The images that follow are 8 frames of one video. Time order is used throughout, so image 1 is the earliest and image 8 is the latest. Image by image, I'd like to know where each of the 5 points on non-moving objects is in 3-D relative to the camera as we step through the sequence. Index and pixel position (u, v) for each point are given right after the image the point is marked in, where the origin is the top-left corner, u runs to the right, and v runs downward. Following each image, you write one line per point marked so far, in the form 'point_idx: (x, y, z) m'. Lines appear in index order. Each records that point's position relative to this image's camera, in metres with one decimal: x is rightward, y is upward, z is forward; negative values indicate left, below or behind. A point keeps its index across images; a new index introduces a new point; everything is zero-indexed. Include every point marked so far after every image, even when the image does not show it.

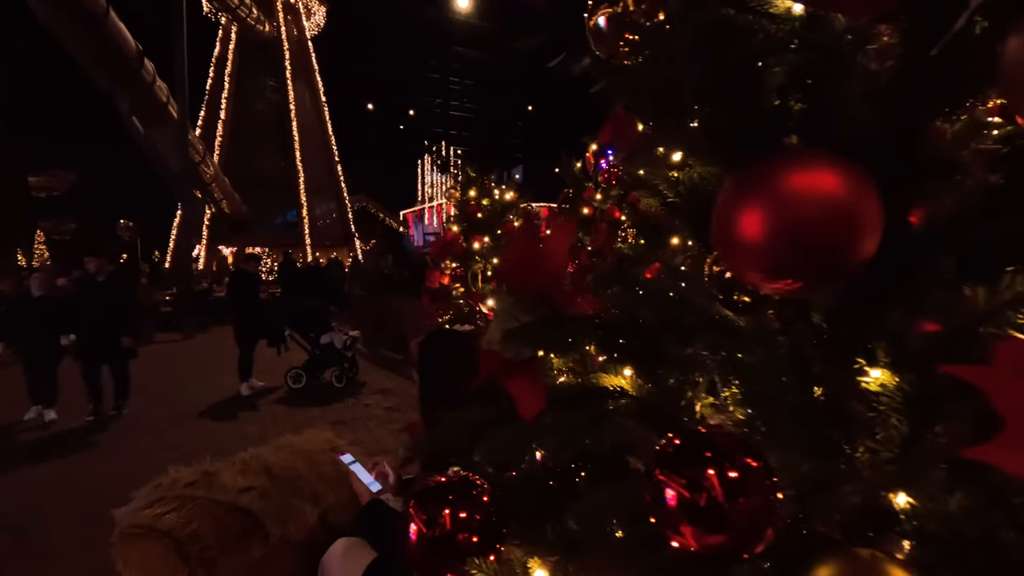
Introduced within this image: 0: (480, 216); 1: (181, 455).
0: (-0.2, +0.4, +3.2) m
1: (-3.3, -1.7, +5.3) m
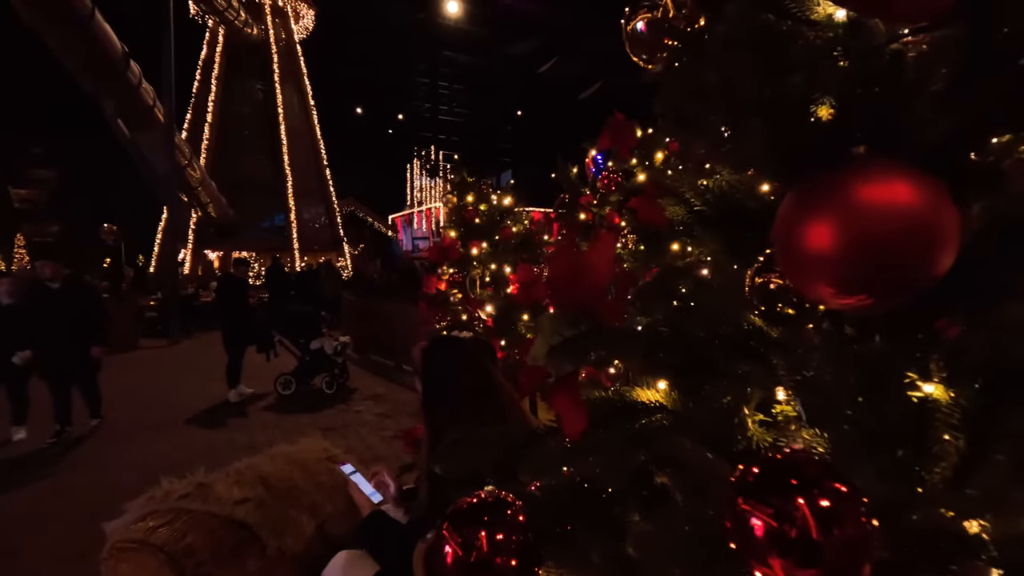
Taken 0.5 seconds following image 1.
0: (-0.2, +0.4, +3.2) m
1: (-3.3, -1.8, +5.2) m
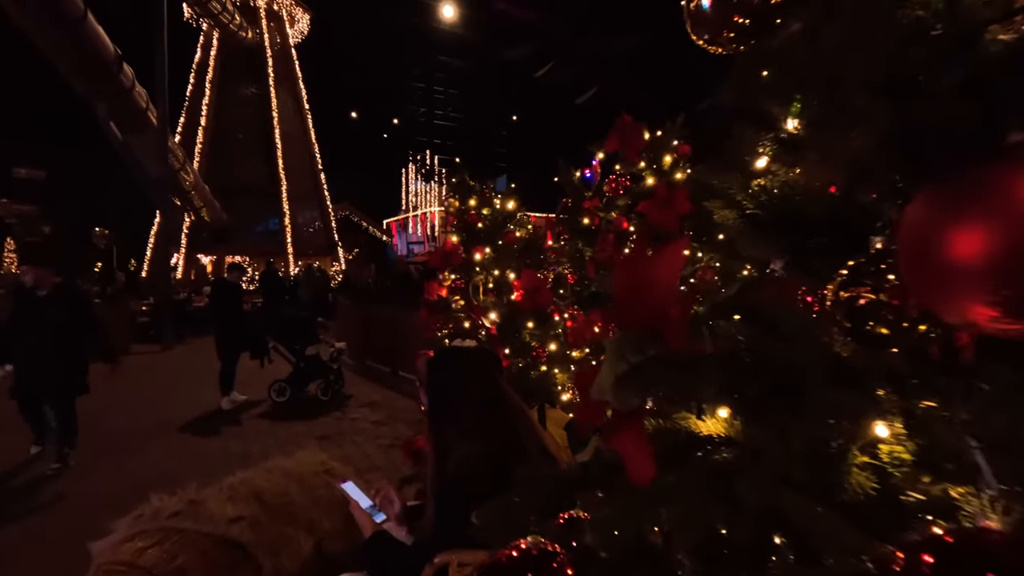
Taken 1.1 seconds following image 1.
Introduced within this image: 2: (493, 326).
0: (-0.2, +0.4, +3.1) m
1: (-3.3, -1.8, +5.1) m
2: (-0.1, -0.2, +3.0) m
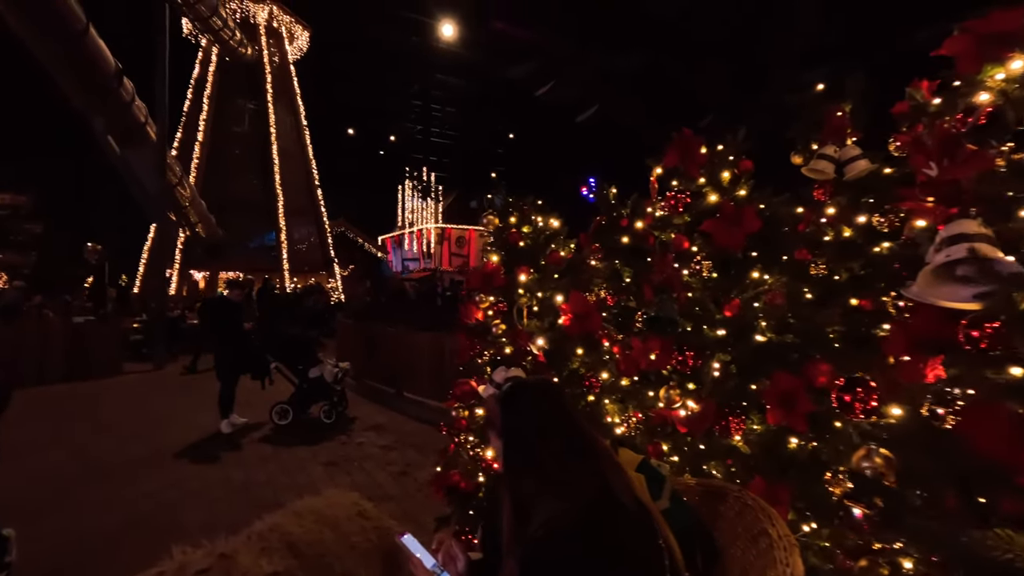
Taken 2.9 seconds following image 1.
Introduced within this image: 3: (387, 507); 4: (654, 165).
0: (+0.1, +0.2, +2.9) m
1: (-3.1, -2.0, +4.8) m
2: (+0.1, -0.3, +2.8) m
3: (-0.9, -1.6, +3.9) m
4: (+0.7, +0.6, +2.8) m
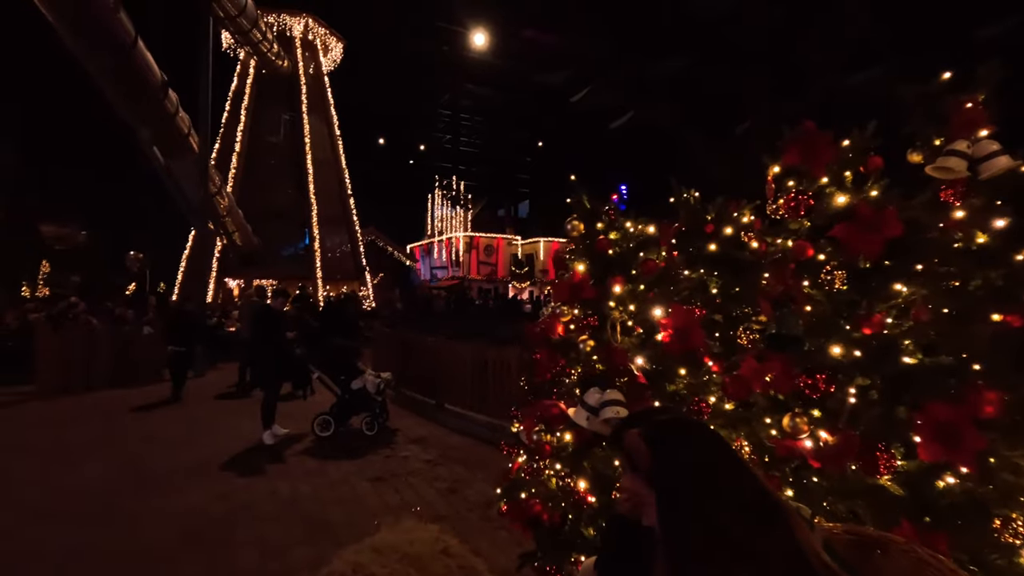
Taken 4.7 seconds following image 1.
0: (+0.5, +0.2, +2.7) m
1: (-2.6, -2.1, +4.6) m
2: (+0.6, -0.4, +2.6) m
3: (-0.4, -1.7, +3.7) m
4: (+1.2, +0.6, +2.5) m
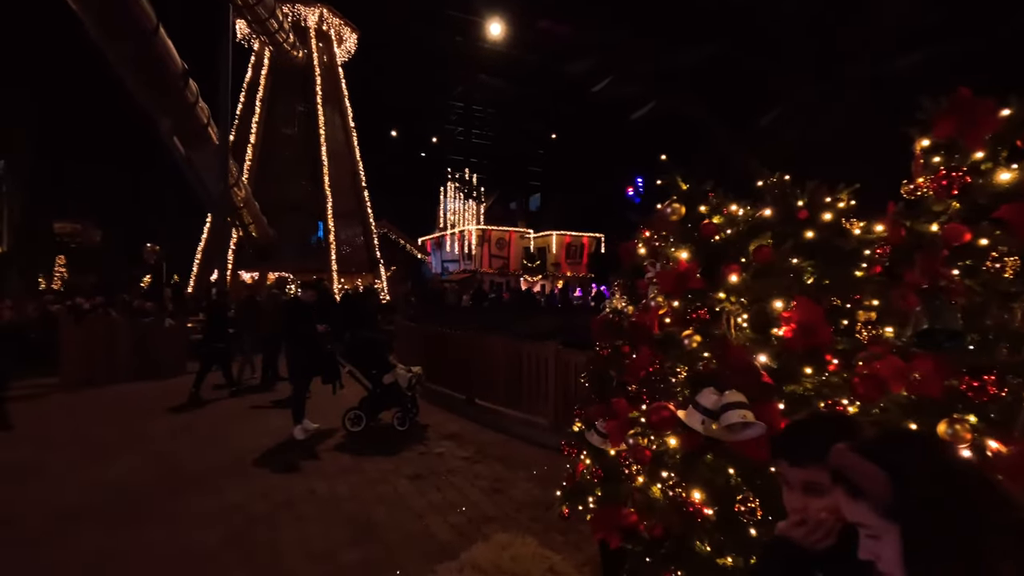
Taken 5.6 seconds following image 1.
0: (+0.9, +0.2, +2.4) m
1: (-2.2, -2.0, +4.5) m
2: (+1.0, -0.4, +2.3) m
3: (0.0, -1.6, +3.4) m
4: (+1.6, +0.6, +2.2) m
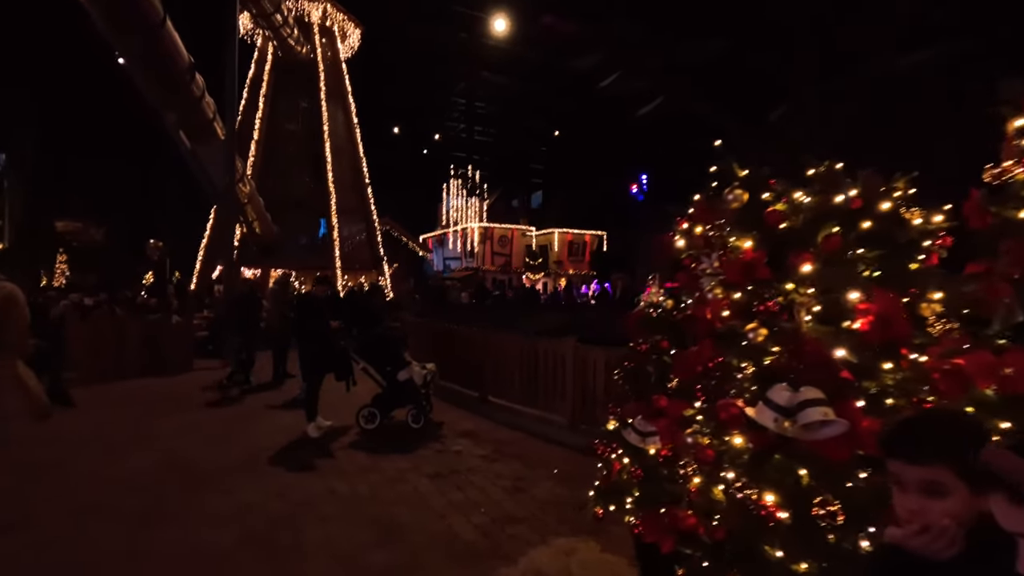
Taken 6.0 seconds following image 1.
0: (+1.1, +0.3, +2.3) m
1: (-1.9, -1.9, +4.3) m
2: (+1.2, -0.3, +2.2) m
3: (+0.2, -1.6, +3.3) m
4: (+1.8, +0.6, +2.1) m
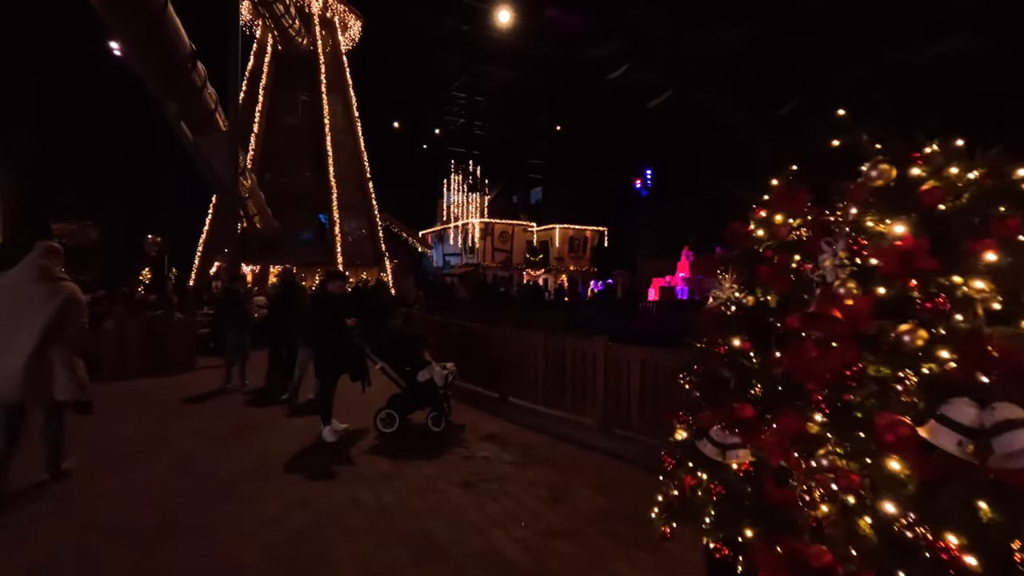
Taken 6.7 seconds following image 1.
0: (+1.5, +0.3, +1.9) m
1: (-1.6, -1.9, +4.0) m
2: (+1.6, -0.3, +1.8) m
3: (+0.6, -1.5, +3.0) m
4: (+2.2, +0.7, +1.7) m
